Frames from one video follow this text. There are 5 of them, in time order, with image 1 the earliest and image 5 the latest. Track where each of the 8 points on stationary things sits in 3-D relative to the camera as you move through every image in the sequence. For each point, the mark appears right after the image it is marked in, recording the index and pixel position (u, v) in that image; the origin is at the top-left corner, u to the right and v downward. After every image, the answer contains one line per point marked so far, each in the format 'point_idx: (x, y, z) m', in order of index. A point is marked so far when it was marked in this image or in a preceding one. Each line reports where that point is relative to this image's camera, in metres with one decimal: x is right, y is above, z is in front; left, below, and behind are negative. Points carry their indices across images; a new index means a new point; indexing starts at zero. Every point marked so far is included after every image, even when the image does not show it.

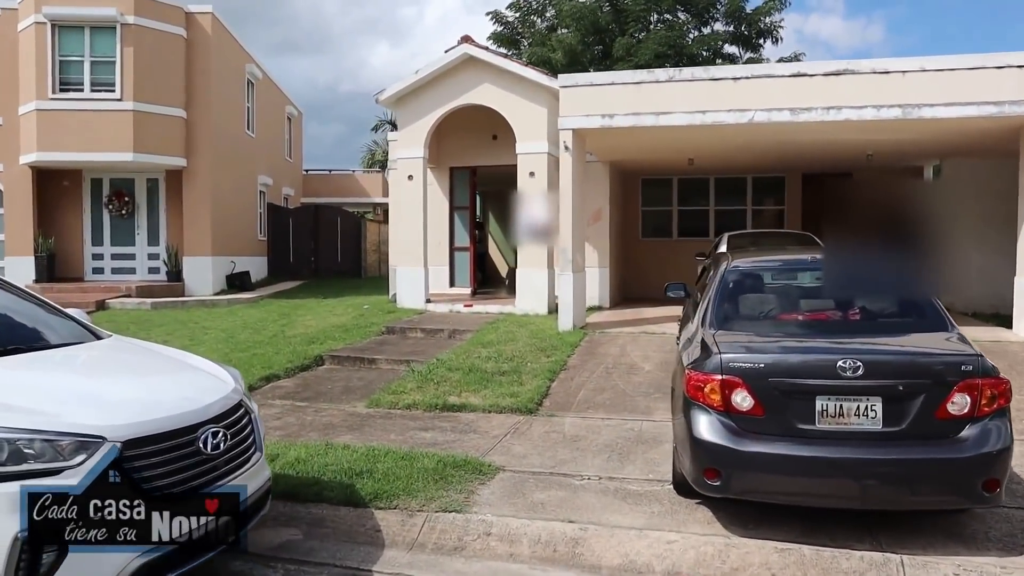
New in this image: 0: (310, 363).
0: (-2.2, -0.8, +8.6) m
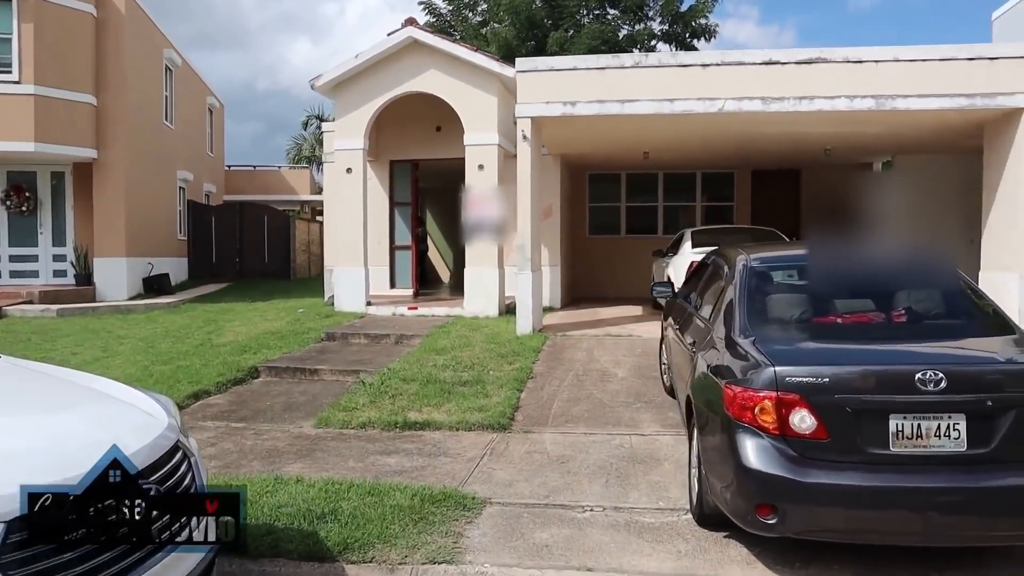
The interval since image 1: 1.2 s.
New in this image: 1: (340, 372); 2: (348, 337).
0: (-2.6, -0.9, +7.7) m
1: (-1.7, -0.8, +7.7) m
2: (-1.9, -0.6, +9.3) m
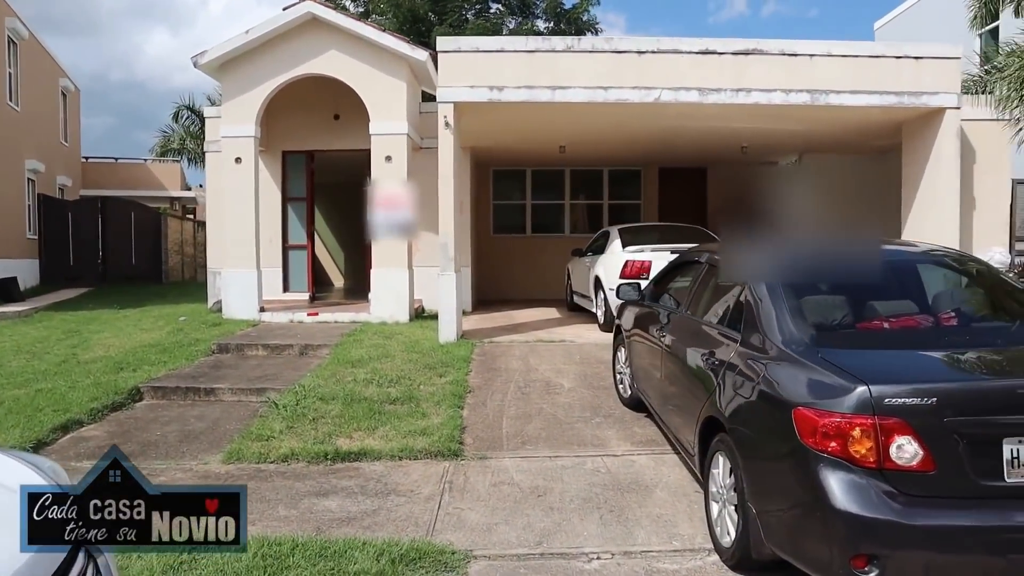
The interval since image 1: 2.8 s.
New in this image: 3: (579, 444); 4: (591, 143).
0: (-3.1, -0.9, +6.4) m
1: (-2.2, -0.8, +6.6) m
2: (-2.7, -0.6, +8.2) m
3: (+0.4, -1.0, +5.2) m
4: (+1.1, +2.0, +11.0) m
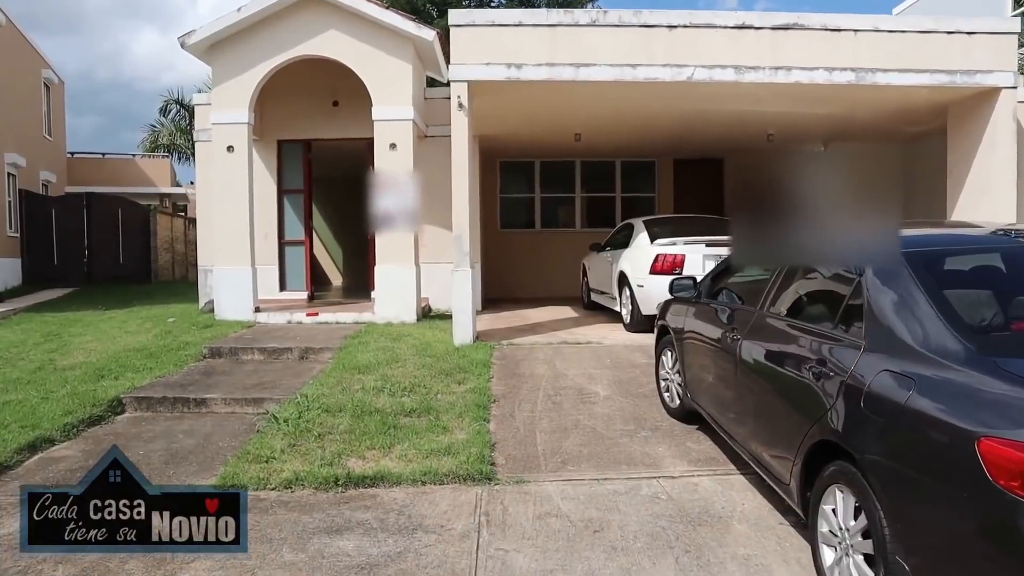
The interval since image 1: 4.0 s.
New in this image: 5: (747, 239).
0: (-2.9, -0.9, +5.7) m
1: (-2.0, -0.8, +5.9) m
2: (-2.5, -0.6, +7.4) m
3: (+0.7, -1.0, +4.5) m
4: (+1.2, +2.0, +10.3) m
5: (+1.5, +0.3, +5.3) m
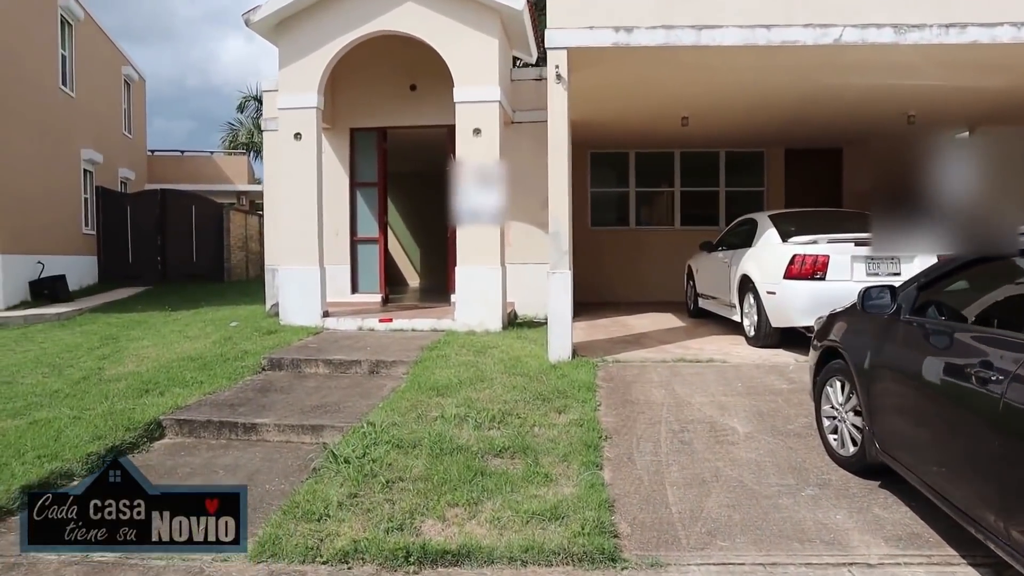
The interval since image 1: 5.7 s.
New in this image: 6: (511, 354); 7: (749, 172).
0: (-2.3, -0.9, +4.8) m
1: (-1.3, -0.9, +4.9) m
2: (-1.7, -0.6, +6.5) m
3: (+1.2, -1.0, +3.3) m
4: (+2.3, +2.0, +8.9) m
5: (+2.2, +0.3, +3.9) m
6: (0.0, -0.5, +6.5) m
7: (+3.6, +1.8, +12.2) m
